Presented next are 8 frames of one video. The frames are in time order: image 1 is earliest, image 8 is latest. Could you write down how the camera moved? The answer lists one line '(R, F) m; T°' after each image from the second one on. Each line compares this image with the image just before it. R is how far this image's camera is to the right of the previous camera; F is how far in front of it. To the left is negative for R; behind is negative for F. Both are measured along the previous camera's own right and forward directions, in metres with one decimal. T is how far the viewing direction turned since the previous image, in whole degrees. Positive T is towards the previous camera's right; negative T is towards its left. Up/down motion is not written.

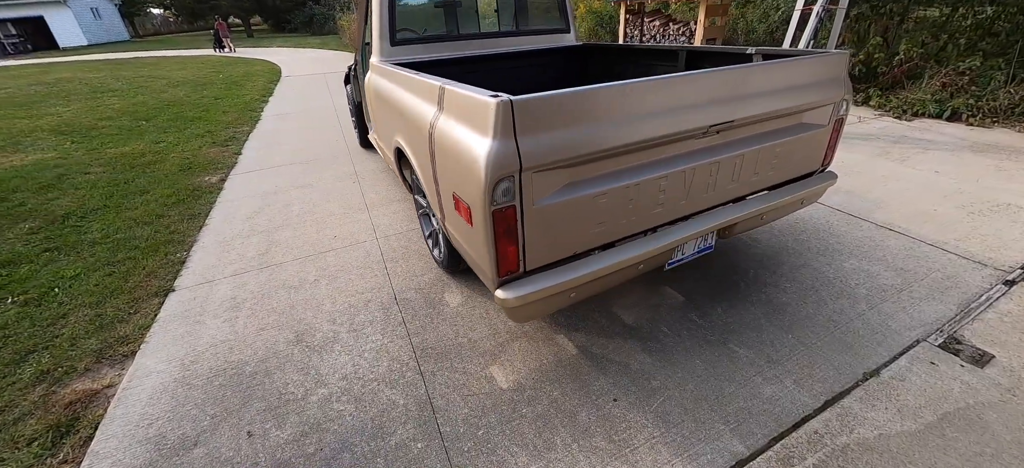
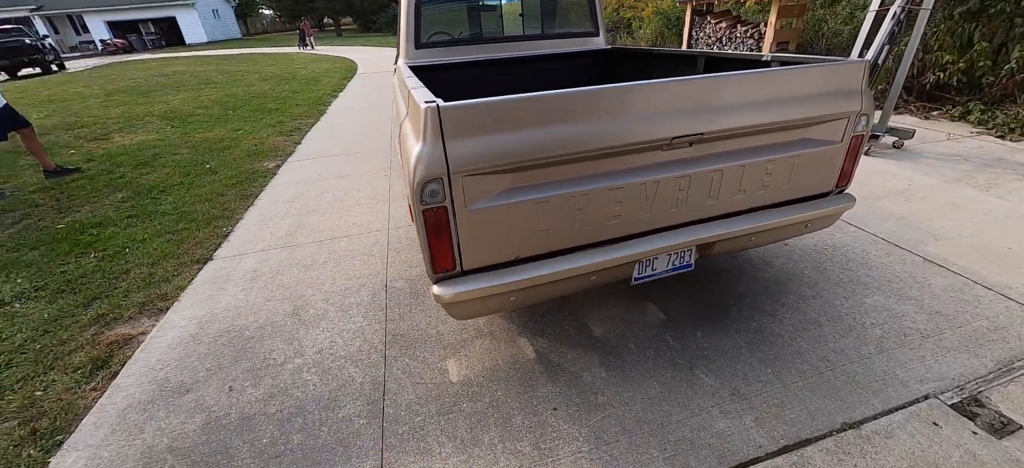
(+0.4, 0.0) m; -9°
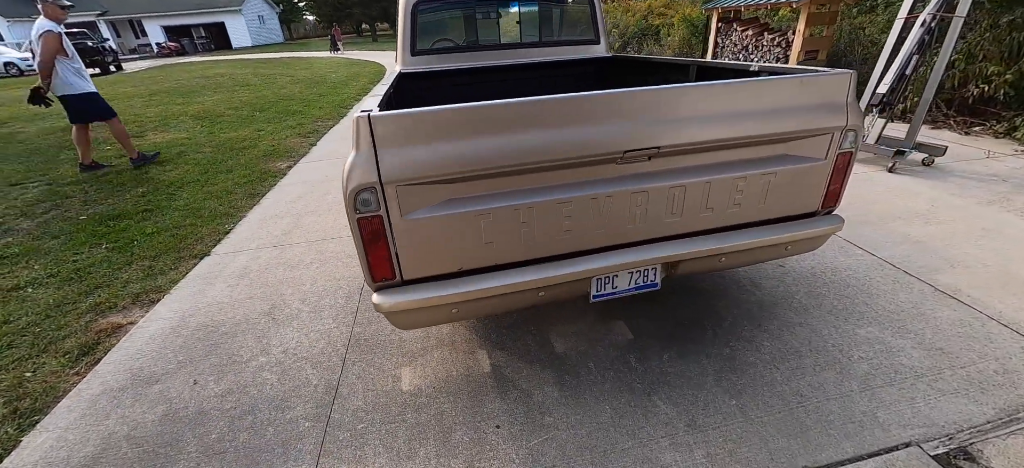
(+0.3, 0.0) m; -4°
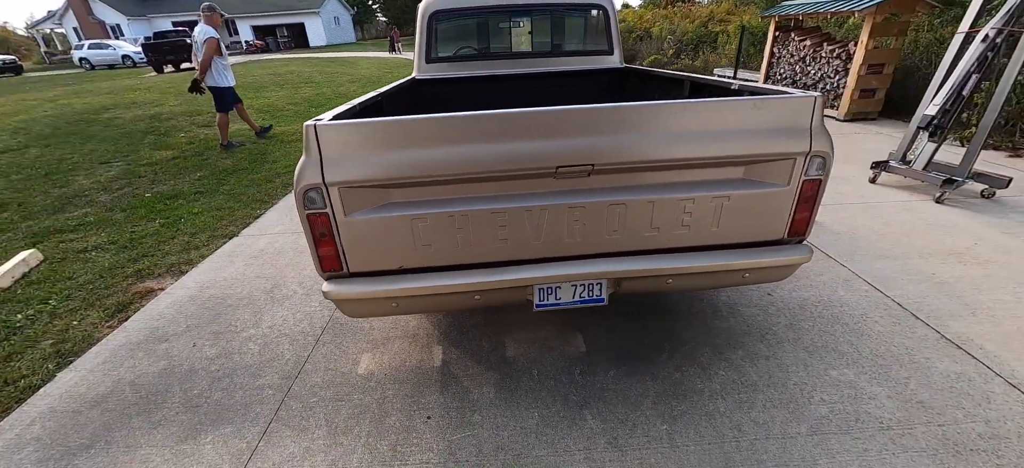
(+0.4, -0.1) m; -7°
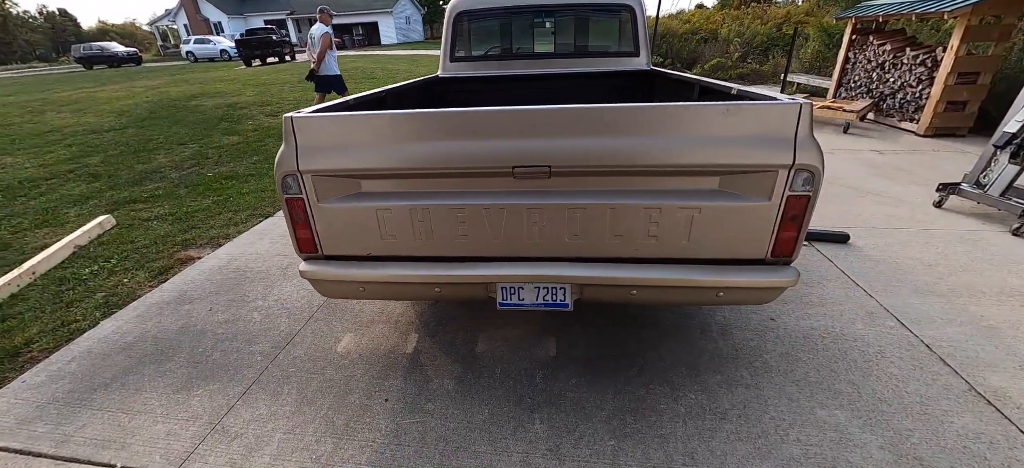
(+0.4, 0.0) m; -8°
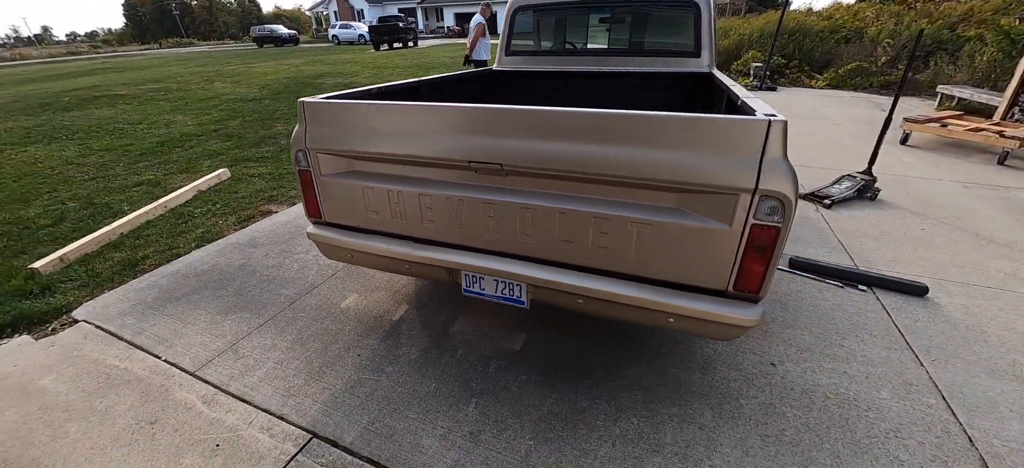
(+0.6, 0.0) m; -13°
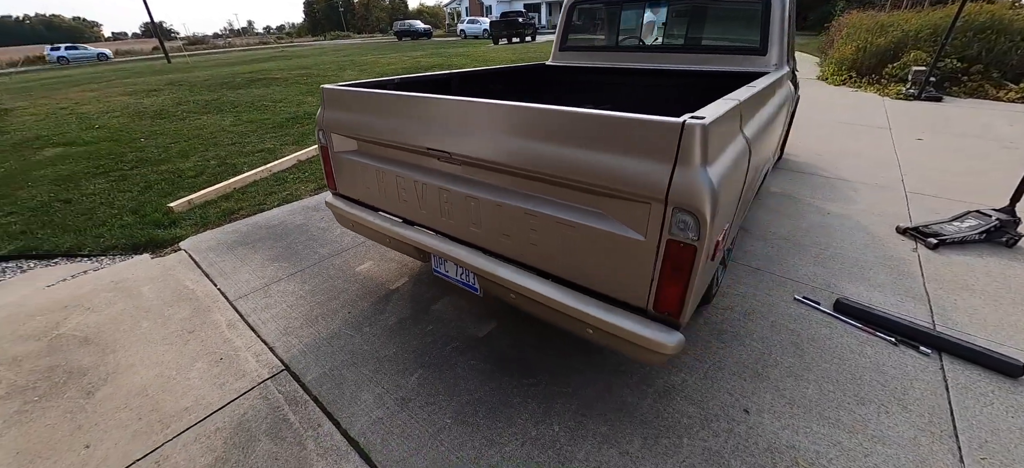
(+0.6, 0.0) m; -15°
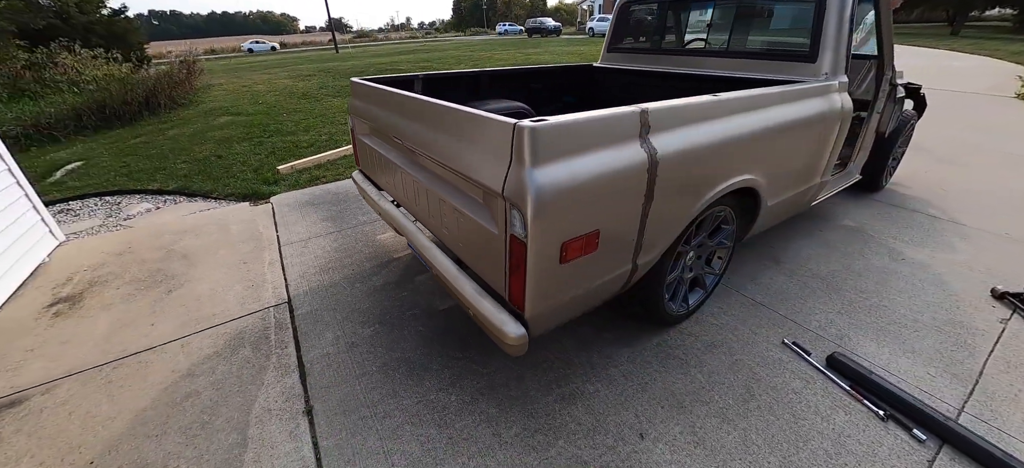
(+0.8, 0.0) m; -16°
